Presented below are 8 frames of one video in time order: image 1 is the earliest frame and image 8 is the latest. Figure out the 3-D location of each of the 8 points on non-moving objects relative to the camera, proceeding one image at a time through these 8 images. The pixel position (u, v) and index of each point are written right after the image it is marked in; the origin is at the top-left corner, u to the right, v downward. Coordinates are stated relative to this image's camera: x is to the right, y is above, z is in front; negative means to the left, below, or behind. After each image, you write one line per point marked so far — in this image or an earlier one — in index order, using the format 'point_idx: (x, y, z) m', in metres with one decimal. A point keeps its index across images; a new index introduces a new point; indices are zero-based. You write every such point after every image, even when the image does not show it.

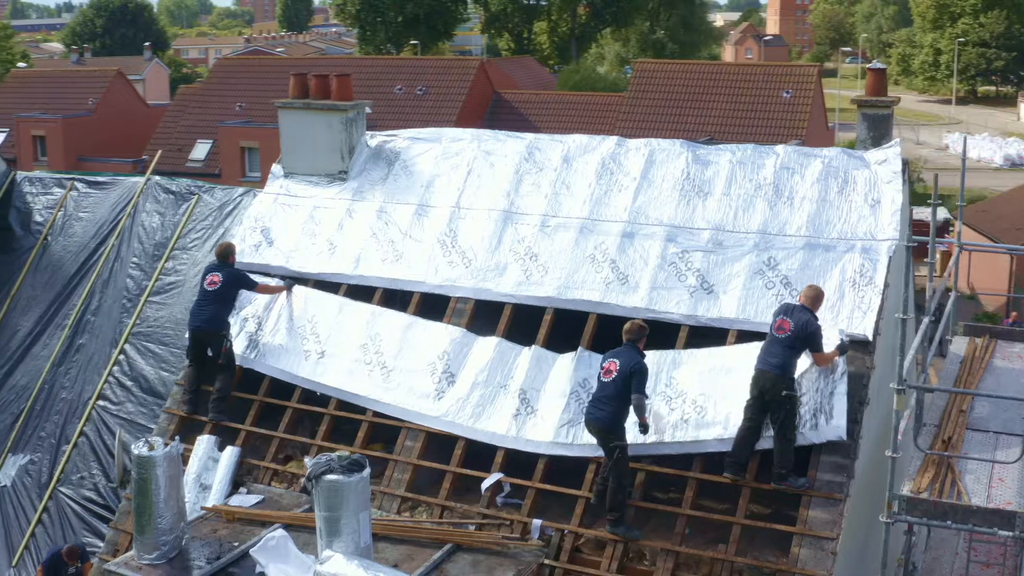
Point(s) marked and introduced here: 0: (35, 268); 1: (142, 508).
0: (-5.7, +0.2, +12.1) m
1: (-2.3, -1.4, +6.3) m
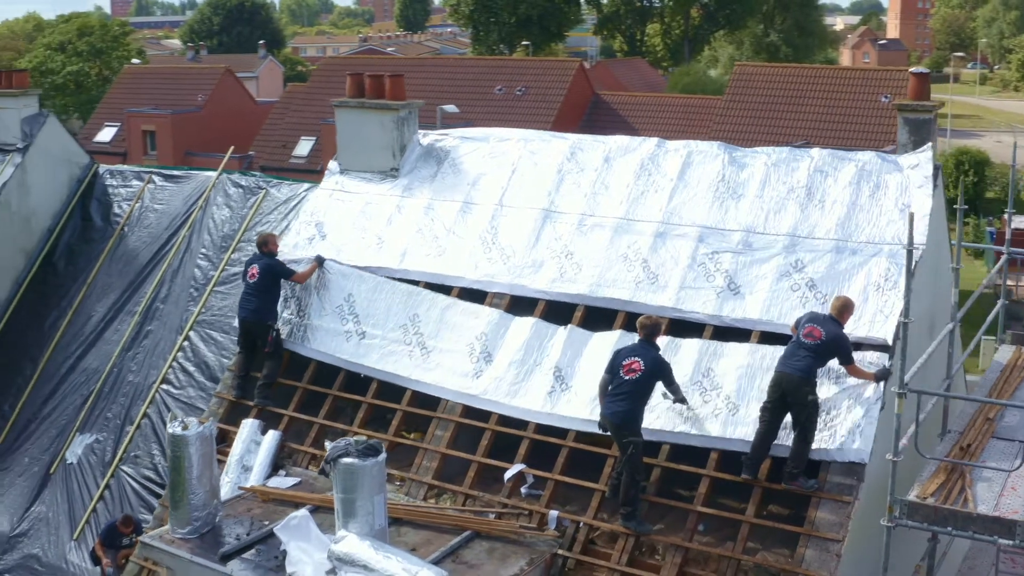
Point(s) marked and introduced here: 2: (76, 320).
0: (-5.1, +0.4, +12.7) m
1: (-2.2, -1.3, +6.6) m
2: (-5.2, -0.4, +12.1) m
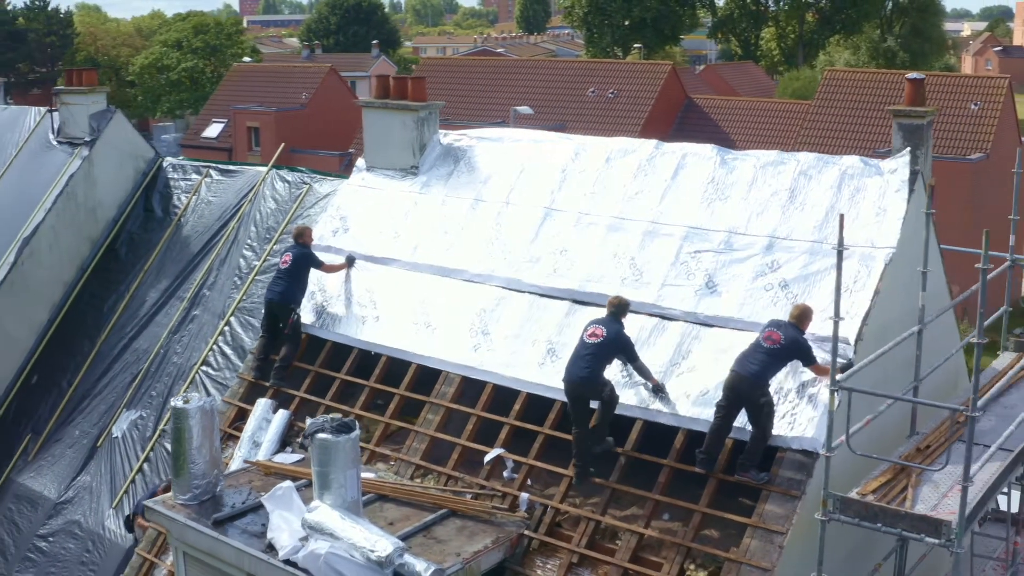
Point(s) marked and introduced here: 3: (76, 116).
0: (-4.6, +0.6, +13.5) m
1: (-2.4, -1.2, +7.1) m
2: (-4.8, -0.2, +12.9) m
3: (-6.1, +2.4, +14.0) m
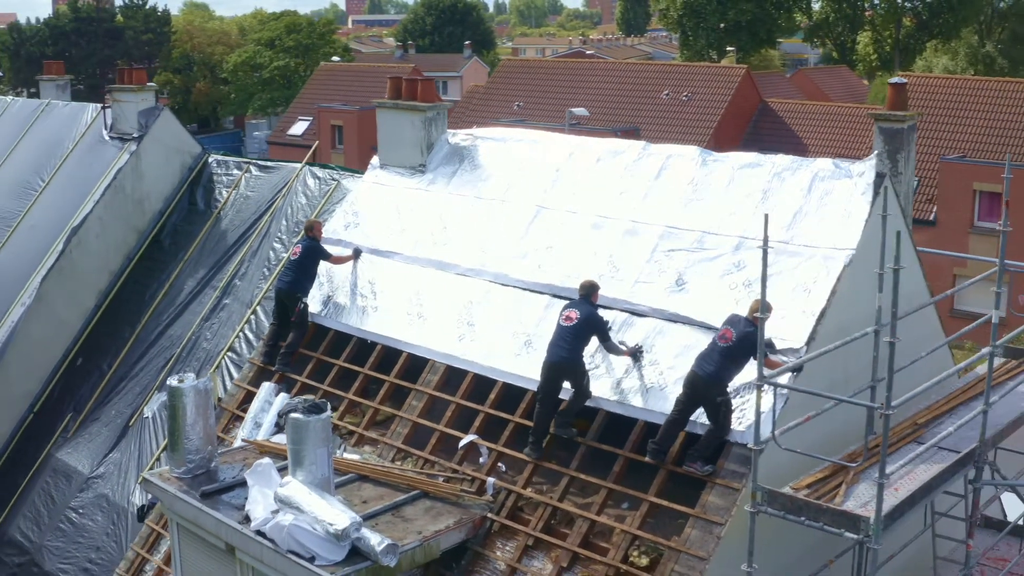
0: (-4.3, +0.7, +14.1) m
1: (-2.6, -1.1, +7.6) m
2: (-4.6, 0.0, +13.5) m
3: (-5.6, +2.6, +14.8) m
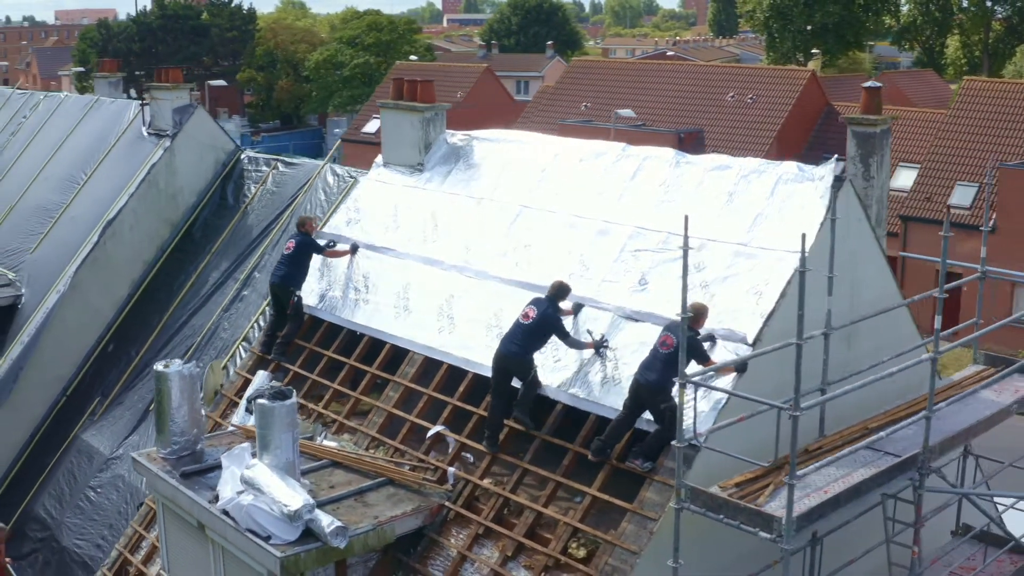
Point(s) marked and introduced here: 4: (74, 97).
0: (-4.0, +0.8, +14.6) m
1: (-2.8, -1.0, +8.0) m
2: (-4.4, +0.1, +14.0) m
3: (-5.3, +2.7, +15.3) m
4: (-7.6, +3.4, +17.7) m
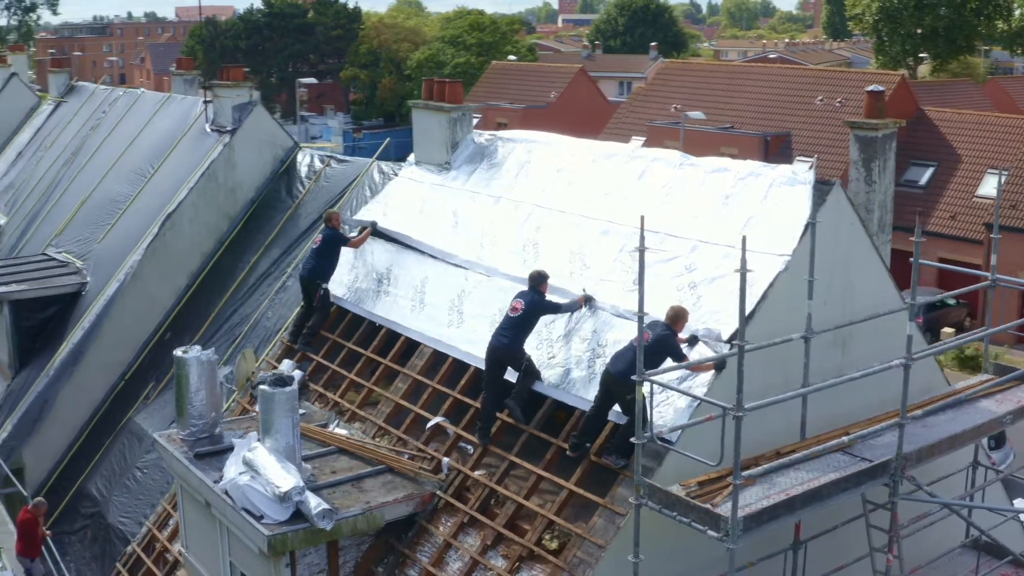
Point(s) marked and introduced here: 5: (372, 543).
0: (-3.4, +0.9, +15.1) m
1: (-2.8, -0.9, +8.4) m
2: (-3.8, +0.2, +14.6) m
3: (-4.6, +2.8, +15.9) m
4: (-6.6, +3.6, +18.4) m
5: (-1.0, -1.9, +7.4) m
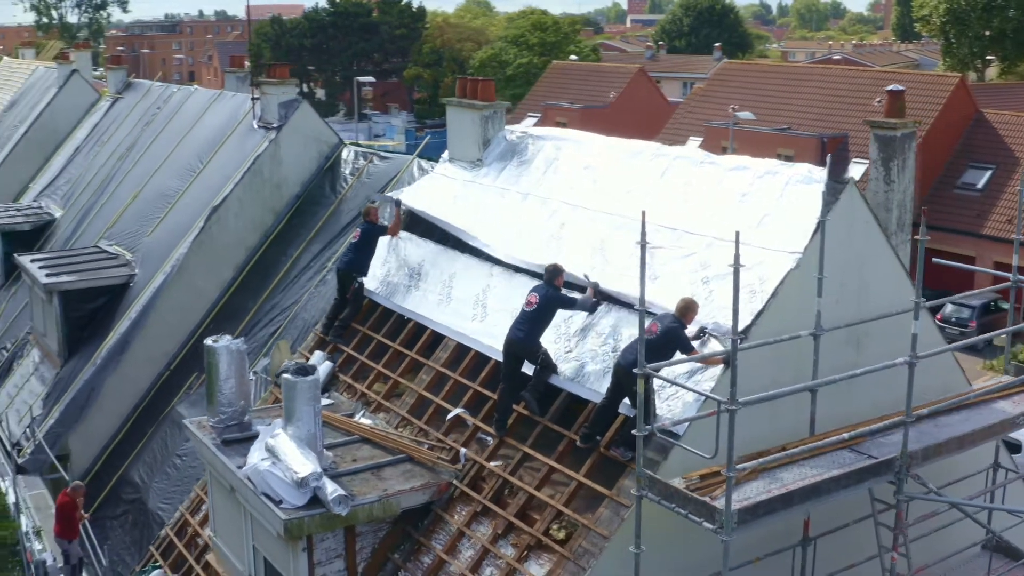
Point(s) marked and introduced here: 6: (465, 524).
0: (-2.8, +1.0, +15.4) m
1: (-2.6, -0.8, +8.7) m
2: (-3.3, +0.3, +14.9) m
3: (-3.9, +2.9, +16.3) m
4: (-5.8, +3.7, +18.9) m
5: (-0.9, -1.8, +7.5) m
6: (-0.3, -1.7, +7.1) m
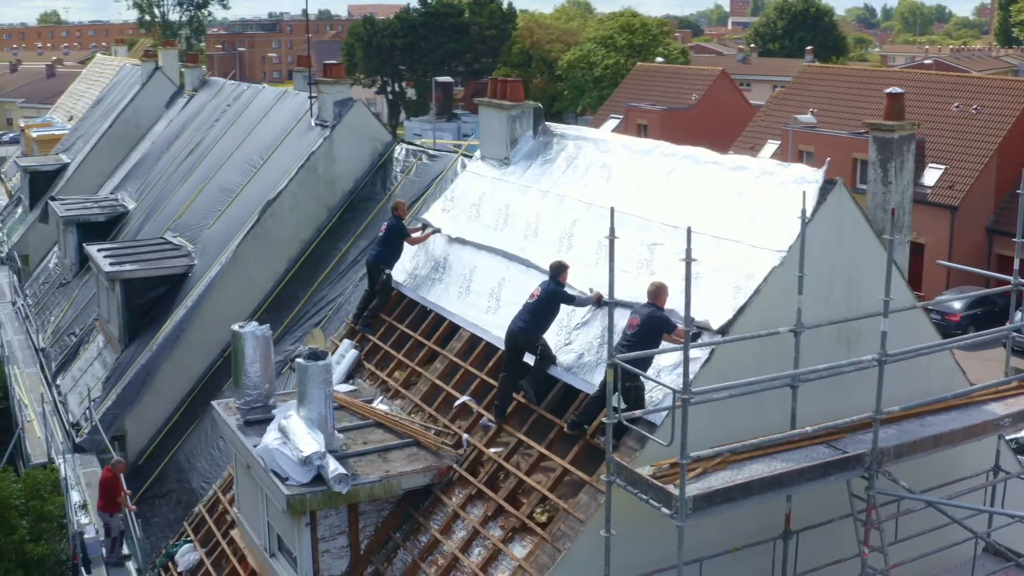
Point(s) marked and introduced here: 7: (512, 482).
0: (-2.2, +1.1, +15.8) m
1: (-2.5, -0.7, +9.1) m
2: (-2.7, +0.4, +15.4) m
3: (-3.1, +3.1, +16.9) m
4: (-4.8, +3.9, +19.6) m
5: (-0.9, -1.7, +7.9) m
6: (-0.4, -1.6, +7.4) m
7: (0.0, -1.4, +7.2) m
